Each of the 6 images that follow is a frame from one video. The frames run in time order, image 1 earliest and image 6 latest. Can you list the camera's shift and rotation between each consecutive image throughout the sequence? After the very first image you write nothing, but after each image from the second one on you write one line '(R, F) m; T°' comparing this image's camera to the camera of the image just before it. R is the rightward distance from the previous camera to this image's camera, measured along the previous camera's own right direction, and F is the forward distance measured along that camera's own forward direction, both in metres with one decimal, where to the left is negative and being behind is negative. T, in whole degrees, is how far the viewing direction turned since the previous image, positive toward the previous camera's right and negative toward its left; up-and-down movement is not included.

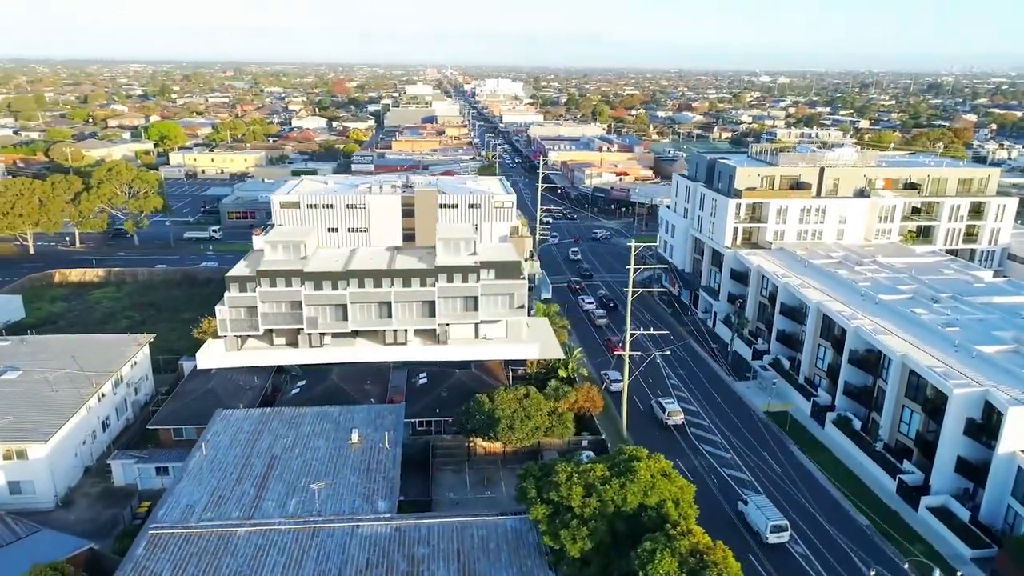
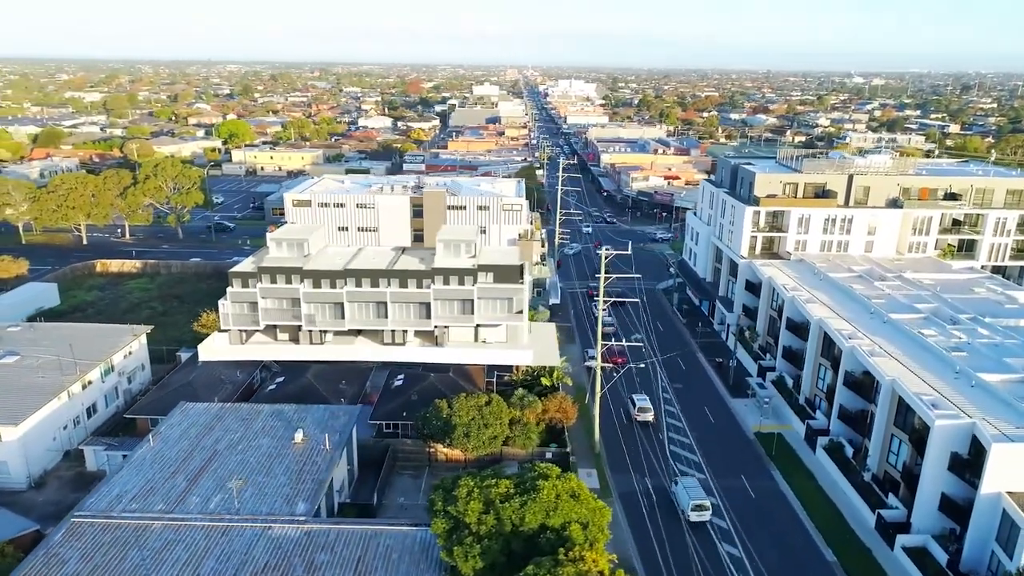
(+4.2, +0.8) m; -6°
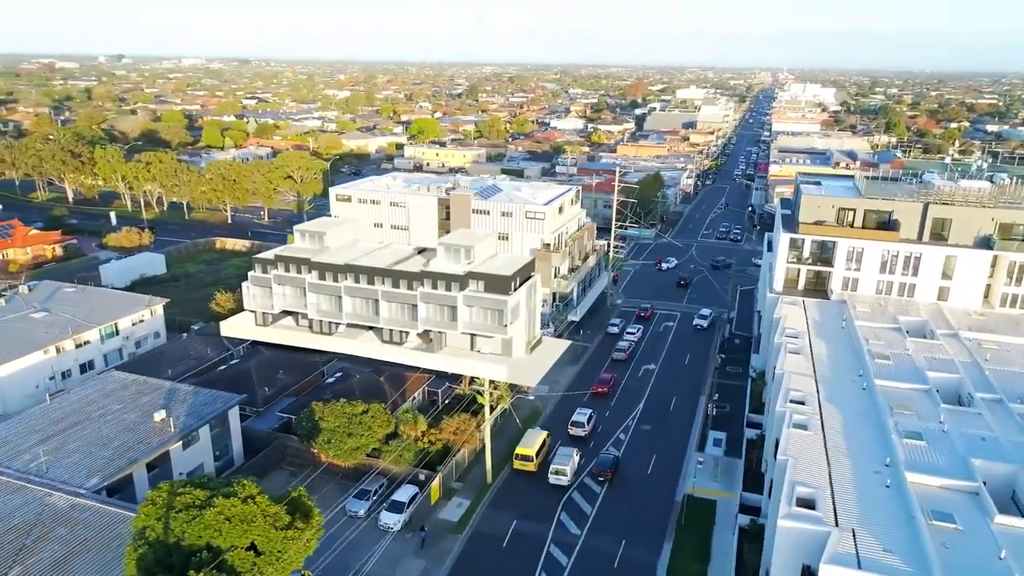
(+12.3, +3.7) m; -18°
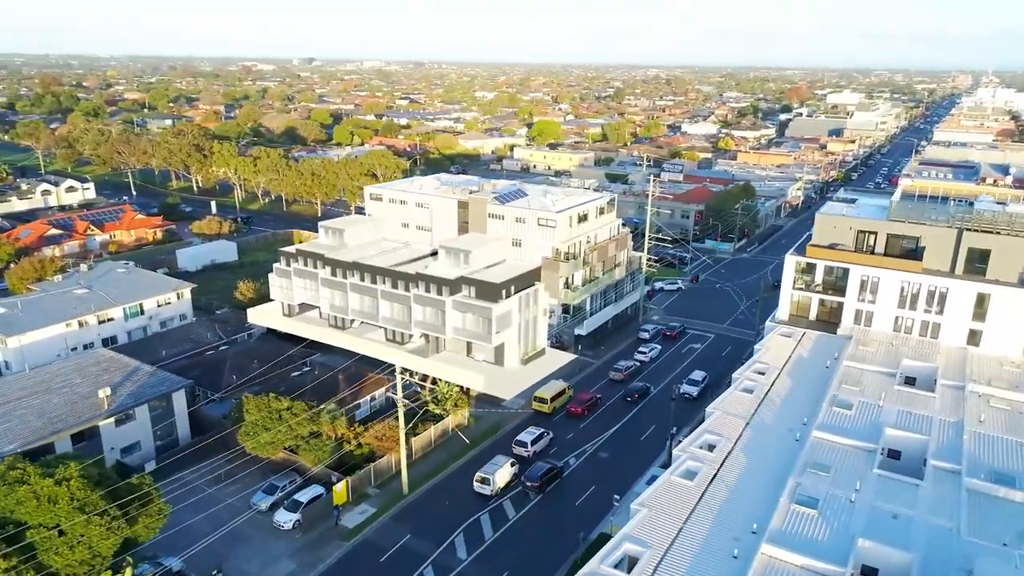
(+8.3, +2.0) m; -12°
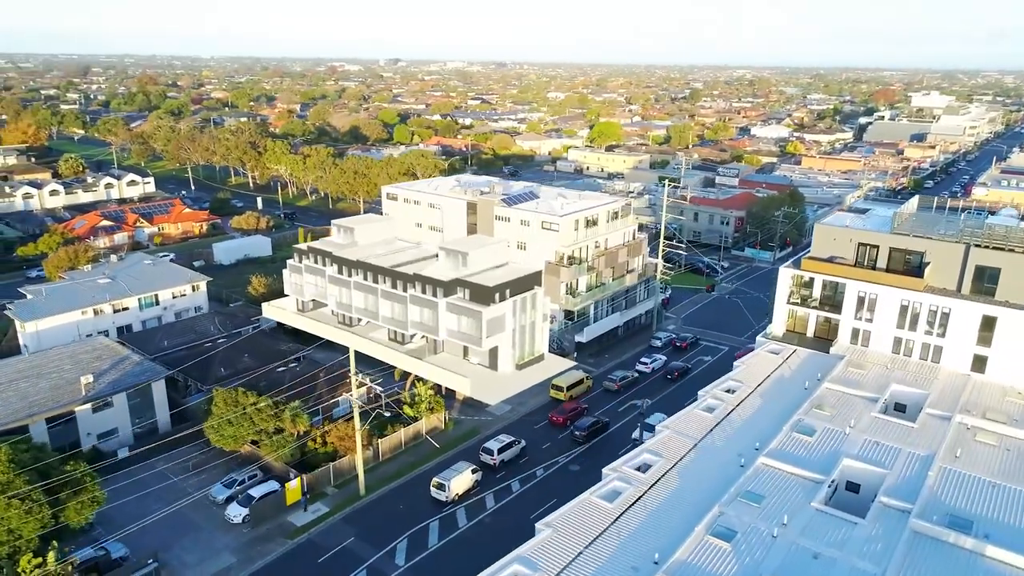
(+4.2, +0.8) m; -6°
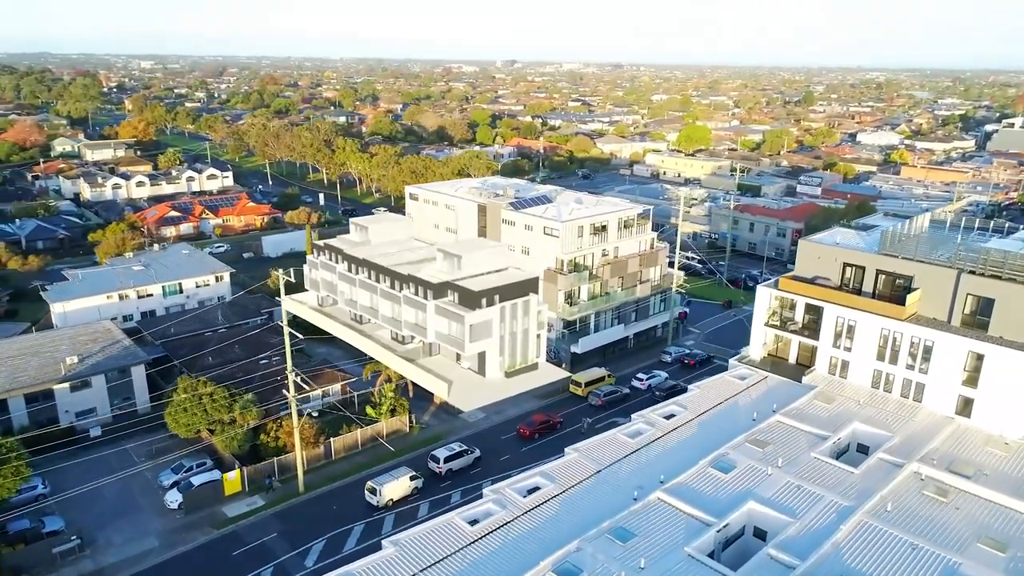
(+6.0, +1.3) m; -9°
